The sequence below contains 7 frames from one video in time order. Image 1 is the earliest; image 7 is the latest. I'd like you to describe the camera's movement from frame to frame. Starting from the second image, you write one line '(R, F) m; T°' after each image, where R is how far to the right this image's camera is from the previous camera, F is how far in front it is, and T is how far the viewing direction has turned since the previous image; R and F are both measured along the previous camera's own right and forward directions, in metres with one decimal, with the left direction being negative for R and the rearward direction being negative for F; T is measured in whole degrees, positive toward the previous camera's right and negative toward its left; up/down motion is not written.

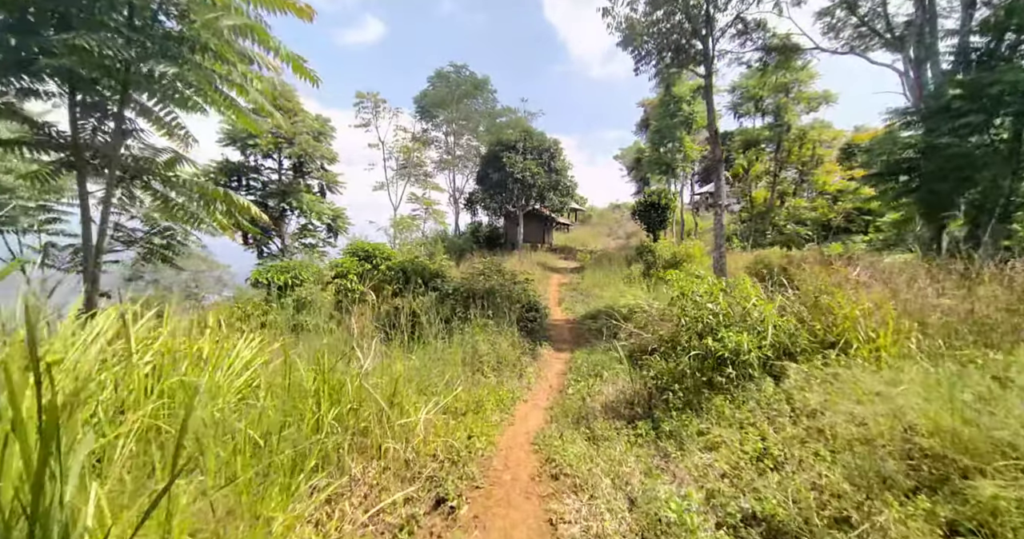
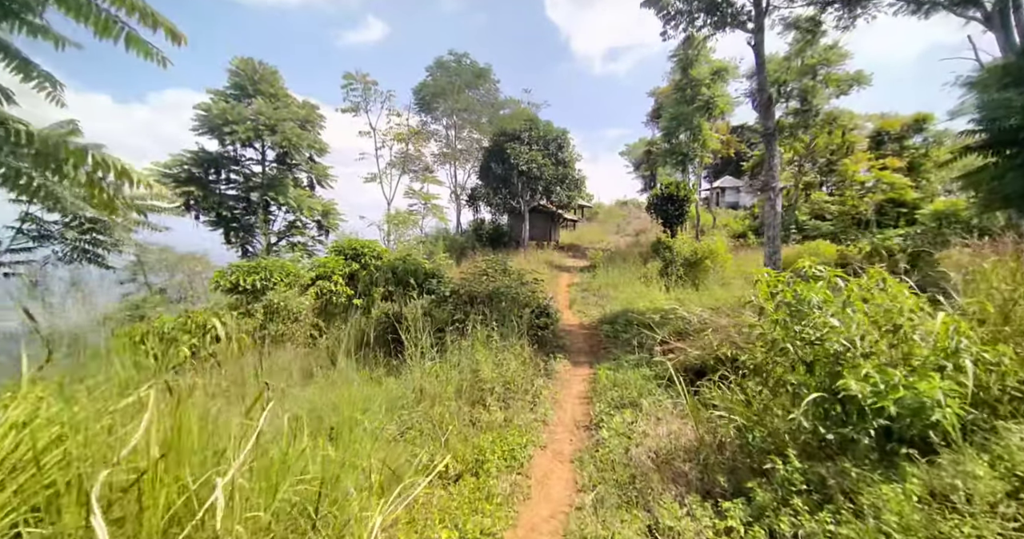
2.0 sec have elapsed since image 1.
(-0.1, +1.3) m; -1°
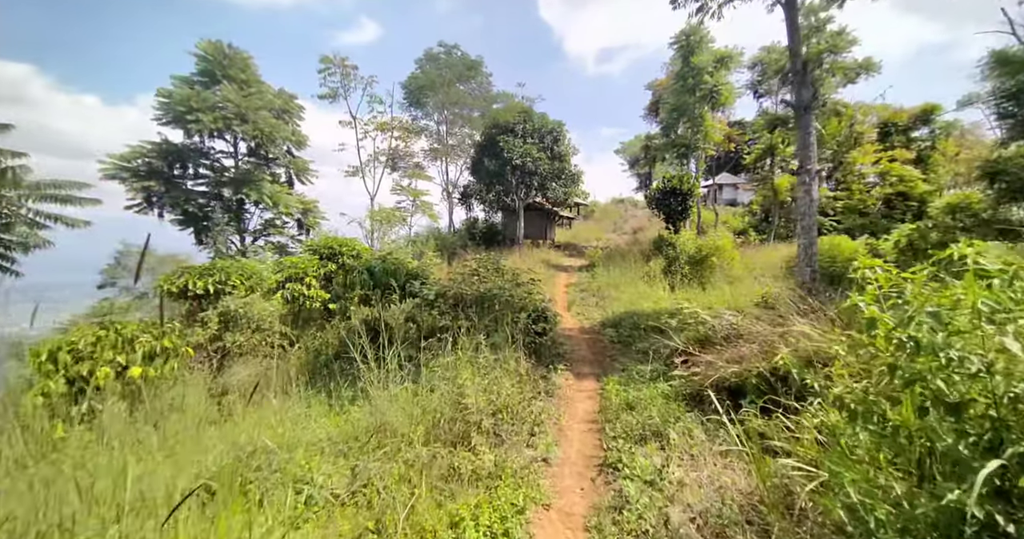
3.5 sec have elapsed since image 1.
(0.0, +0.9) m; +1°
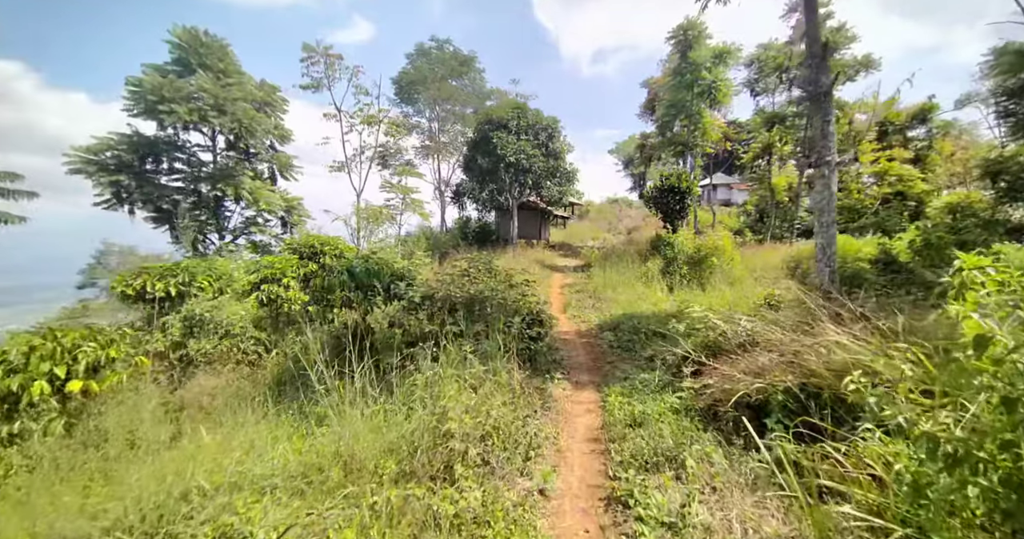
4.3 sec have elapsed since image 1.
(0.0, +0.5) m; +1°
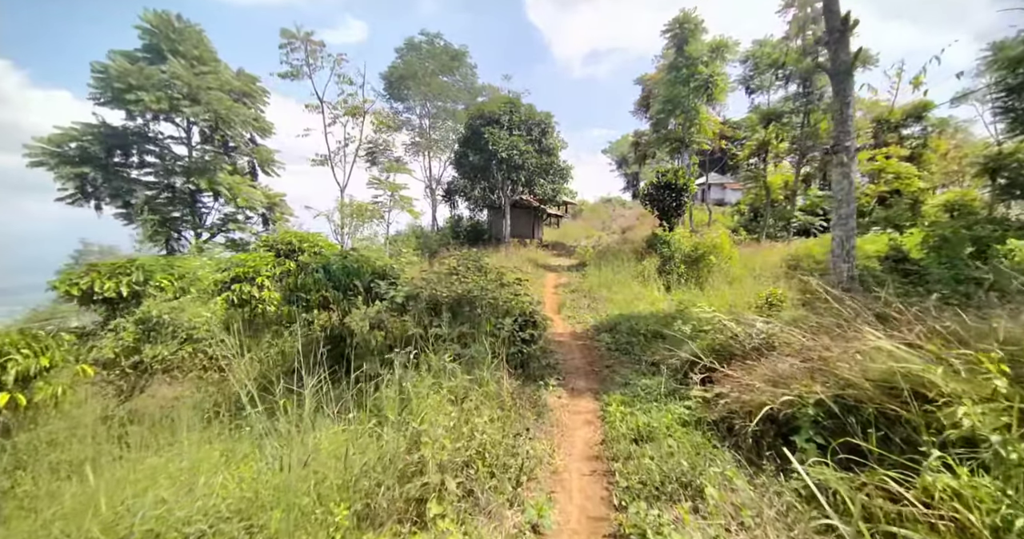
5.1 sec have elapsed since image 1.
(0.0, +0.5) m; +1°
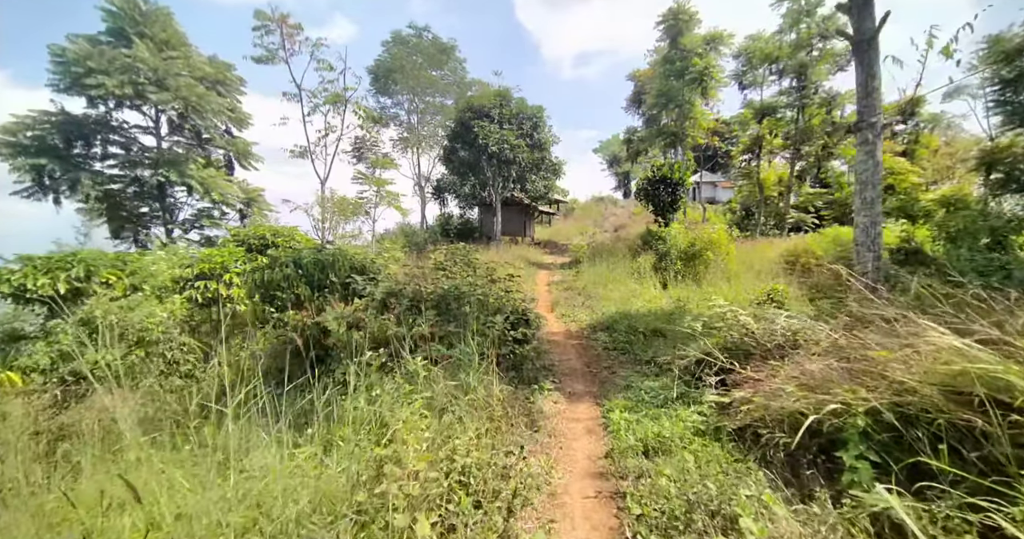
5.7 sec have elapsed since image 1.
(0.0, +0.5) m; +1°
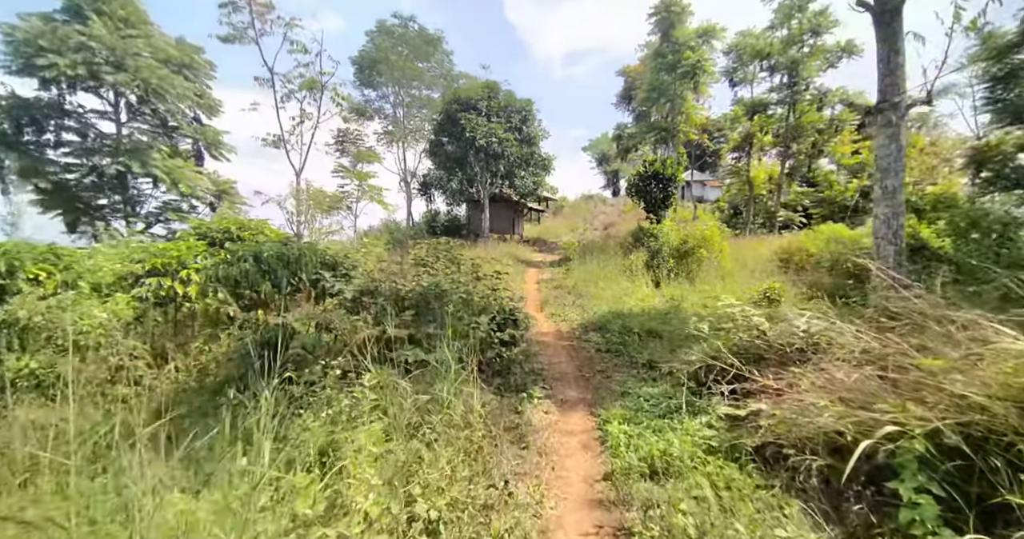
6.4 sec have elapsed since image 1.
(0.0, +0.5) m; +2°
